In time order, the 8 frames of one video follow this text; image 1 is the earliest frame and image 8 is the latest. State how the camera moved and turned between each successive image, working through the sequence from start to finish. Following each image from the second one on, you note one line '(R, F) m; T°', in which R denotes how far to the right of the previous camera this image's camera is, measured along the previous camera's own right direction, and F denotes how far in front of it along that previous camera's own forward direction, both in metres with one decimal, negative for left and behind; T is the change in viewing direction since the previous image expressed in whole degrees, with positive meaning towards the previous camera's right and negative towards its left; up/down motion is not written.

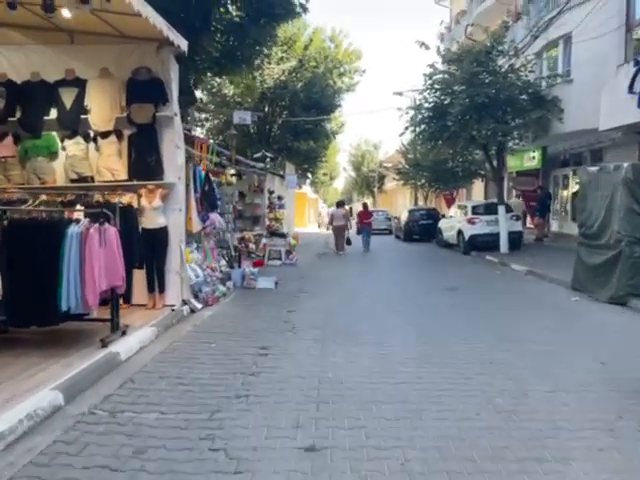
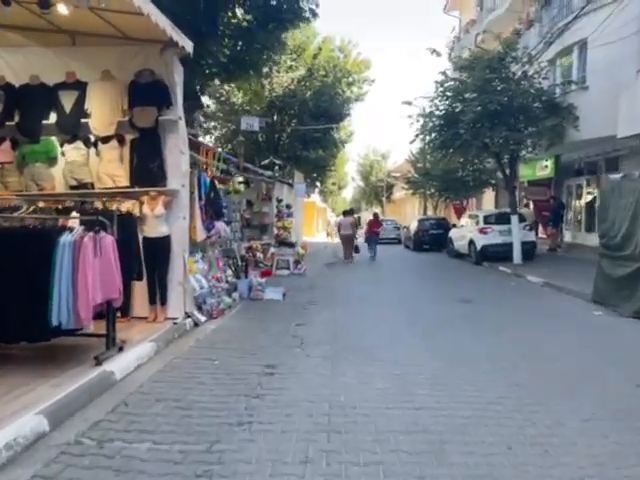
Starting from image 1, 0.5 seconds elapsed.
(0.0, +0.5) m; -1°
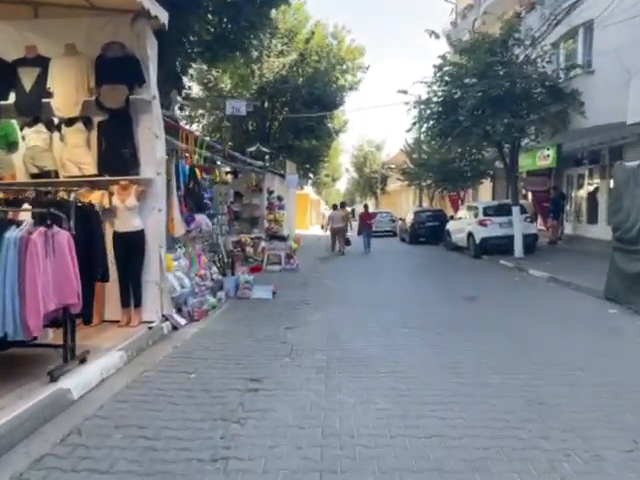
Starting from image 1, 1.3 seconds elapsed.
(0.0, +1.0) m; +1°
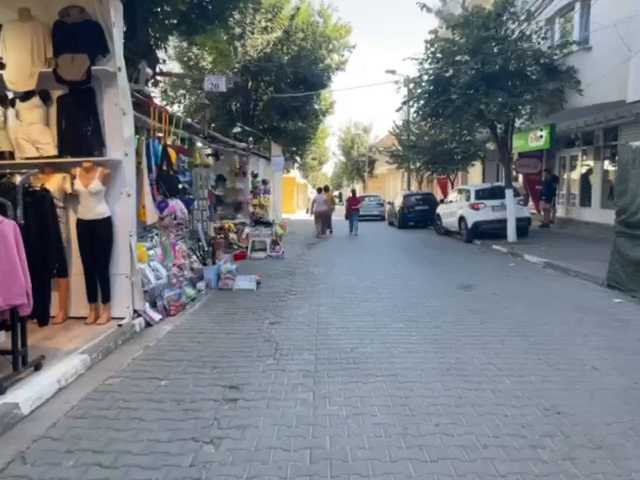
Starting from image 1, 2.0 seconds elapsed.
(0.0, +0.8) m; +1°
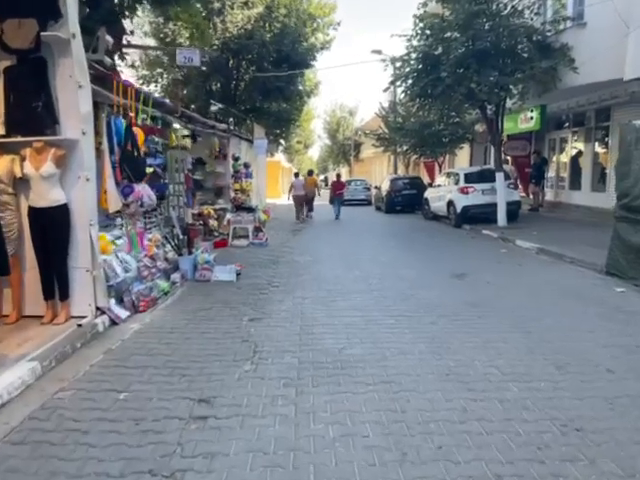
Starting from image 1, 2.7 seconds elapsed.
(0.0, +0.7) m; +1°
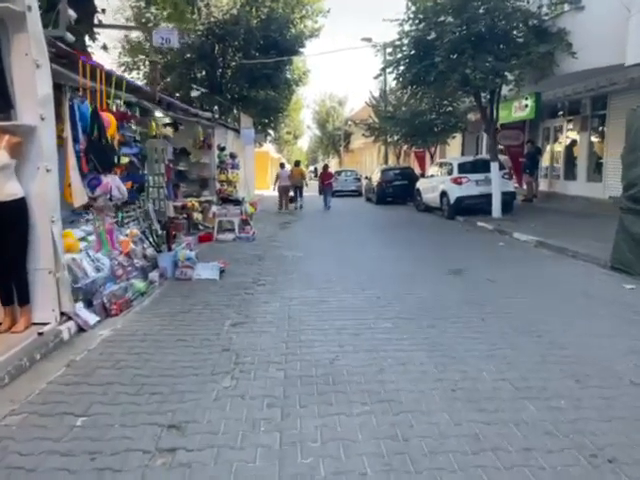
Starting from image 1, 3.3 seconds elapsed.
(0.0, +0.7) m; +1°
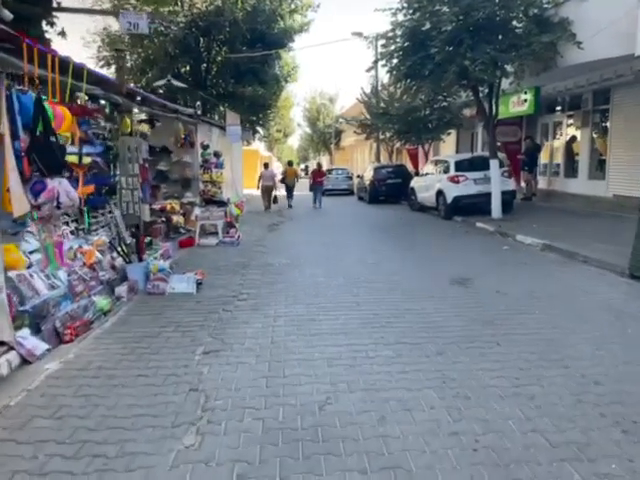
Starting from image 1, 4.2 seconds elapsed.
(+0.1, +1.0) m; +1°
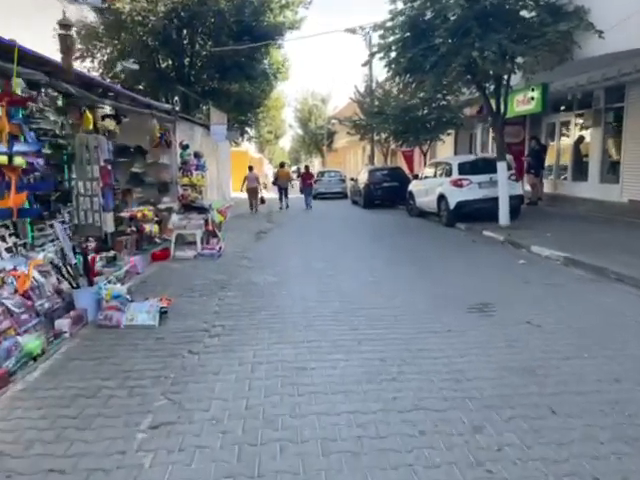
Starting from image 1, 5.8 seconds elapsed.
(0.0, +1.5) m; +1°
